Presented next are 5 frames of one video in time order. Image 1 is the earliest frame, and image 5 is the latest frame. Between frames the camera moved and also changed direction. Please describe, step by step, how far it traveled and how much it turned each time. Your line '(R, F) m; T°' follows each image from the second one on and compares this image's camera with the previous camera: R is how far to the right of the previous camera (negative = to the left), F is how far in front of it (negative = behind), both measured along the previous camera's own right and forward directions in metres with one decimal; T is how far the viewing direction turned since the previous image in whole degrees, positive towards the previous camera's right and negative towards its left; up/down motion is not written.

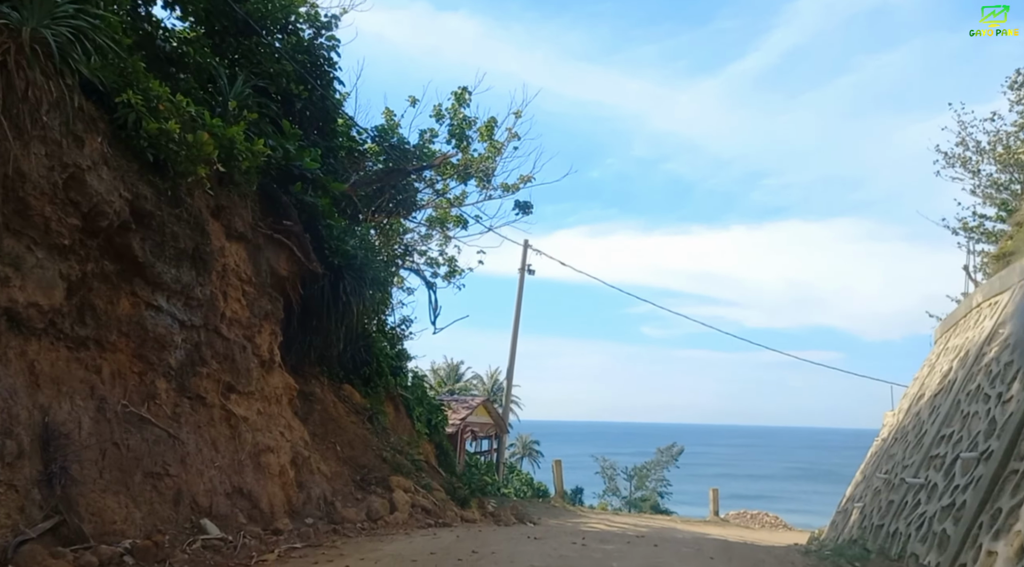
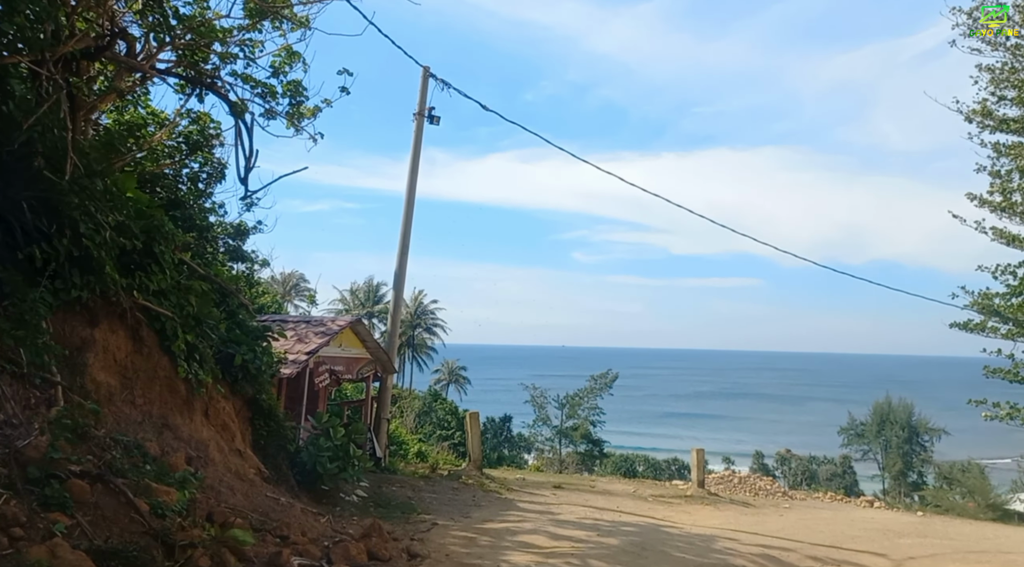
(+0.7, +7.5) m; +5°
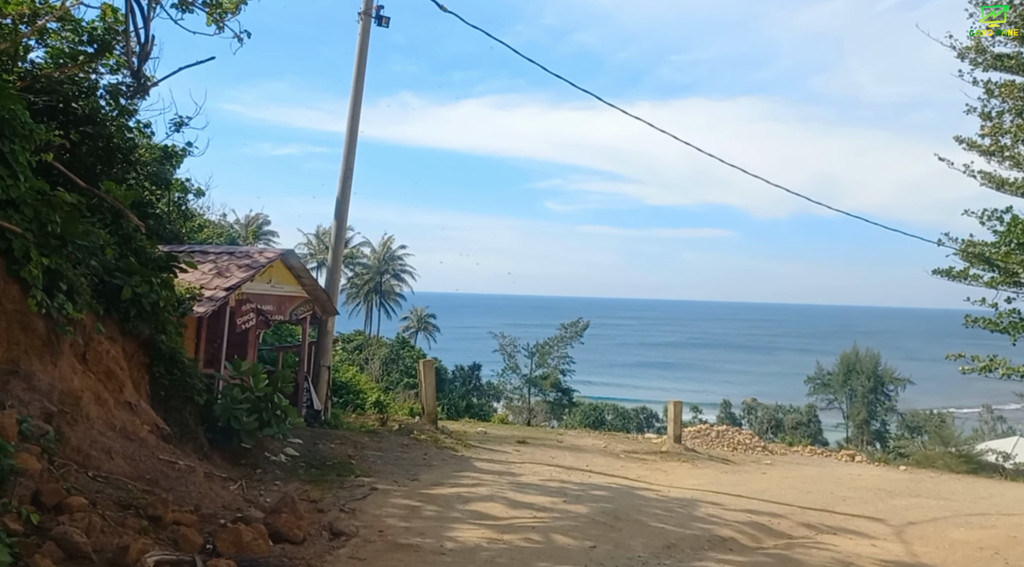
(+0.2, +1.6) m; +2°
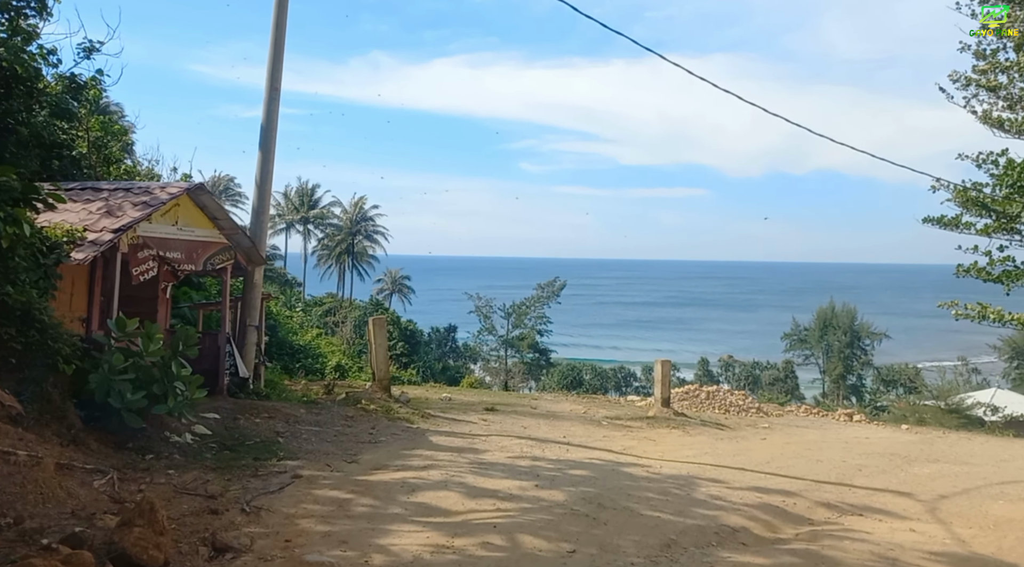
(+0.2, +1.8) m; +2°
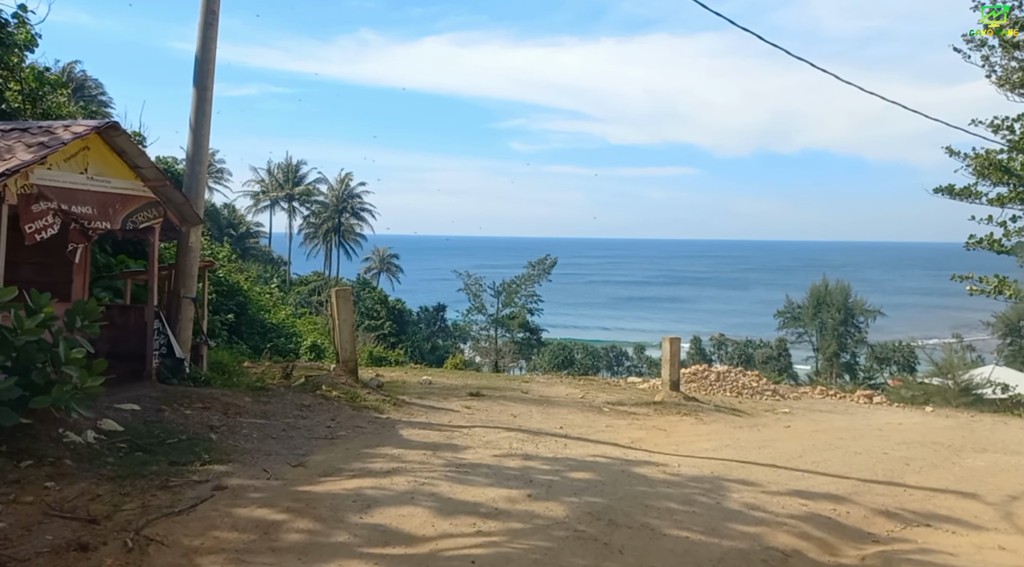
(0.0, +1.6) m; +1°
